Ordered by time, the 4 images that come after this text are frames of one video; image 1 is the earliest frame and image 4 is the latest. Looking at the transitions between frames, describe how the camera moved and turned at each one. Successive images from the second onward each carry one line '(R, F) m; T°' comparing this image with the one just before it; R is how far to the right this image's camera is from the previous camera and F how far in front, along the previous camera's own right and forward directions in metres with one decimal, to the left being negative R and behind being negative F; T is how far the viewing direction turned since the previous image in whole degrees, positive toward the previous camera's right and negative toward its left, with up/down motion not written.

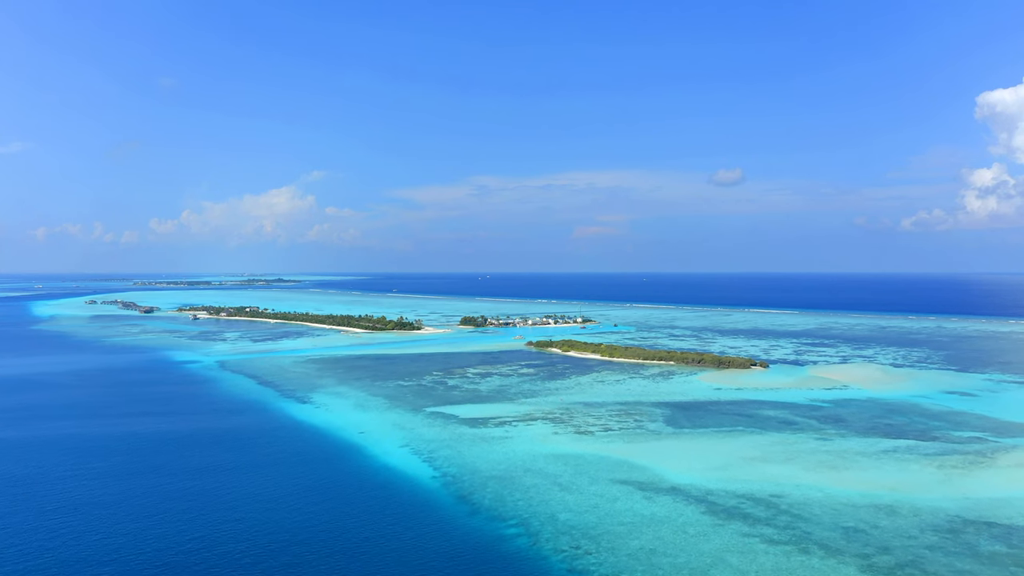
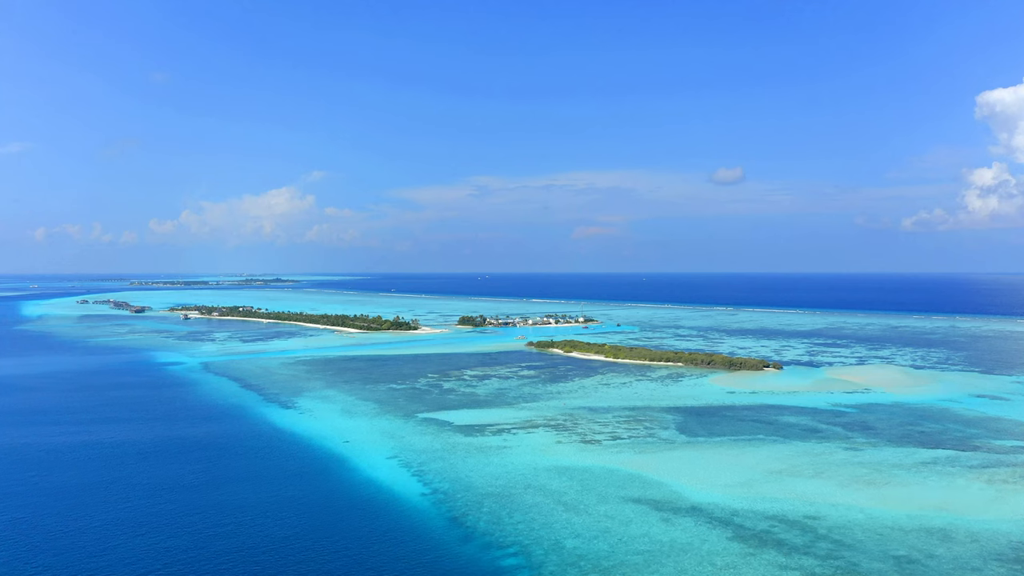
(0.0, +1.1) m; 0°
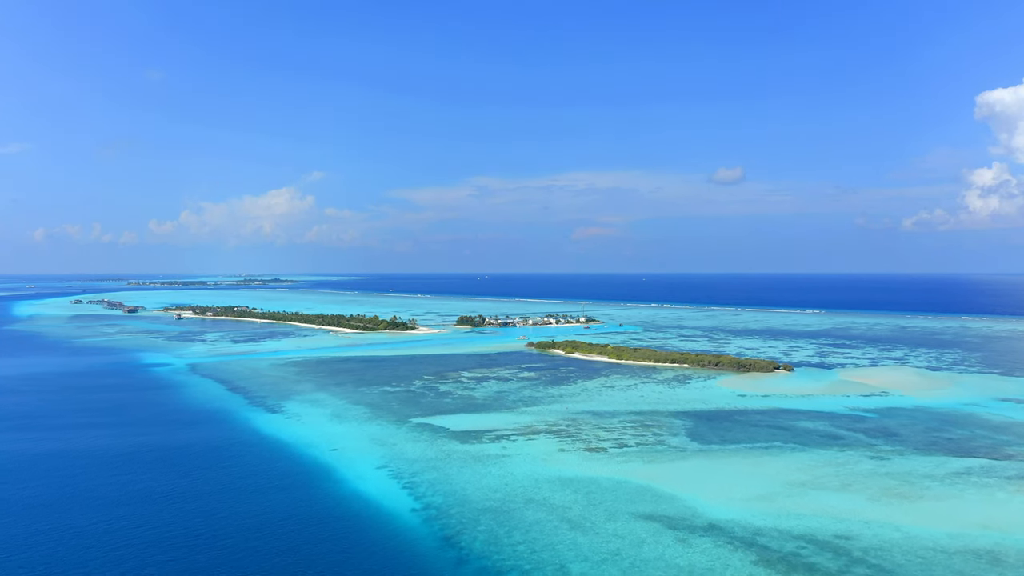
(0.0, +0.8) m; 0°
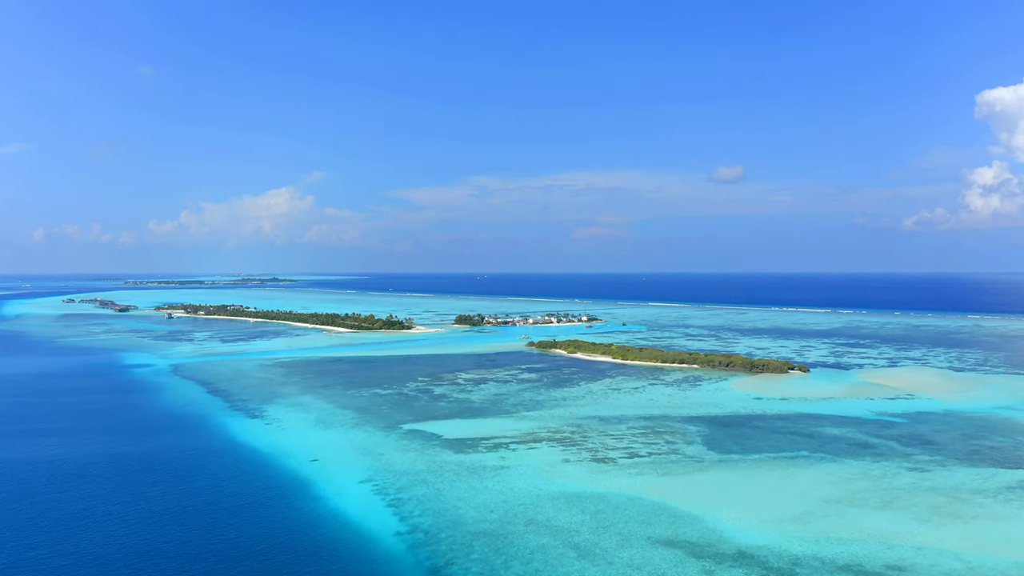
(0.0, +1.0) m; 0°
